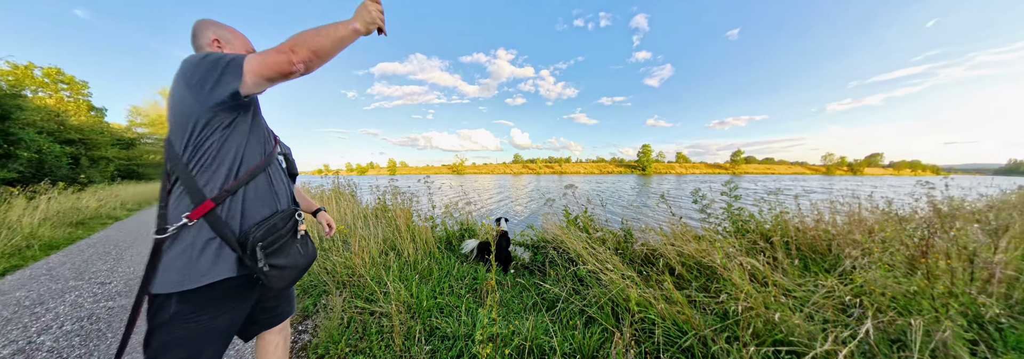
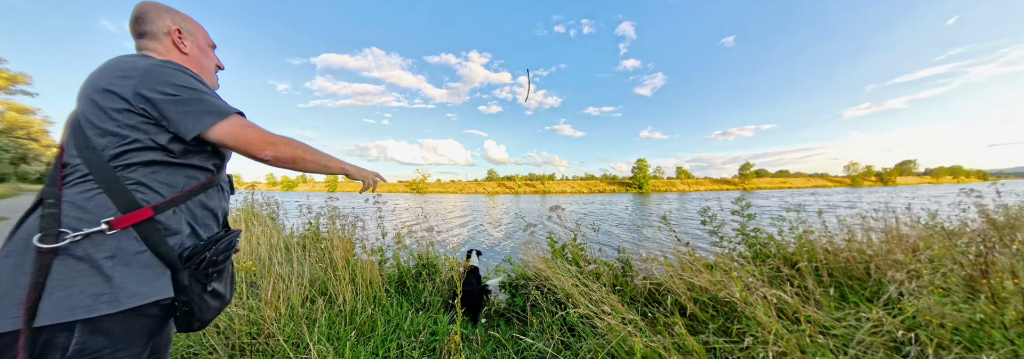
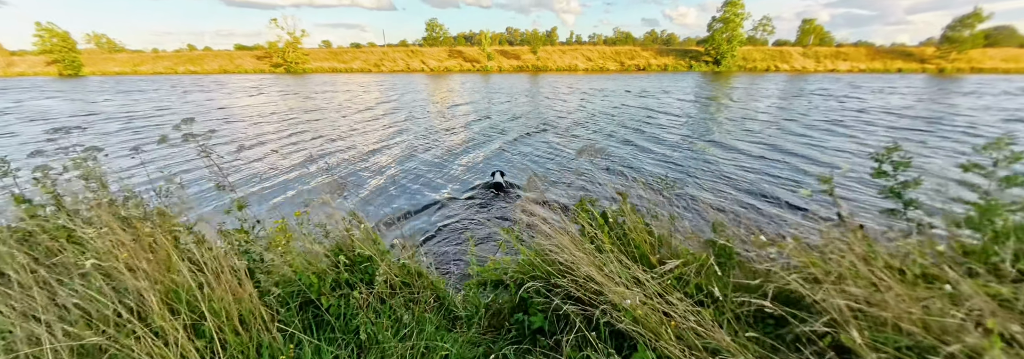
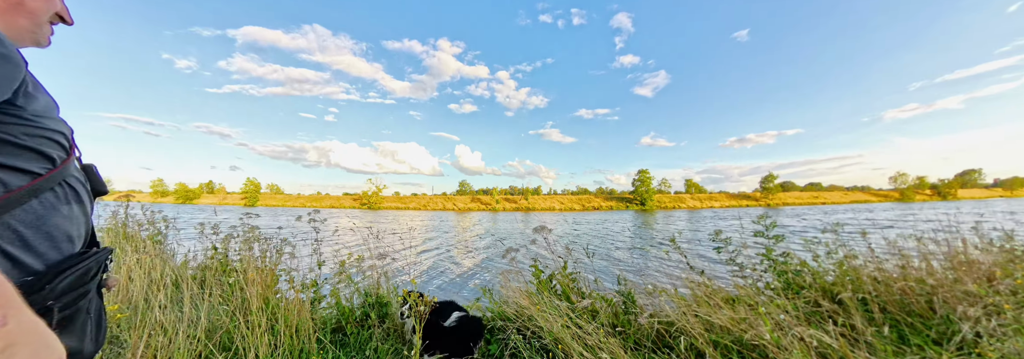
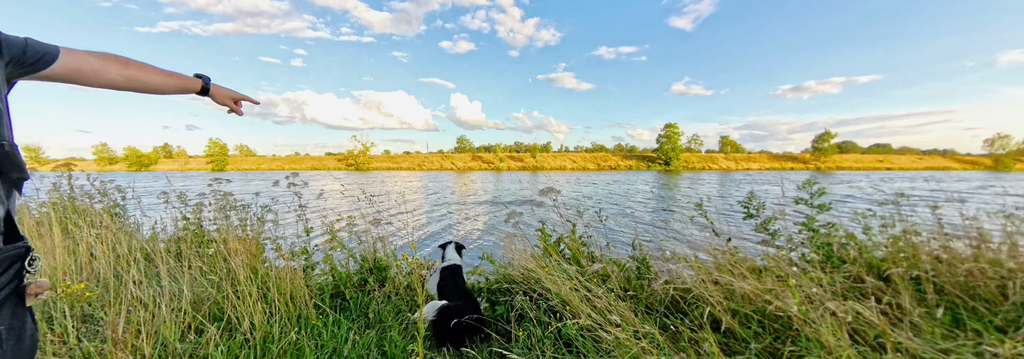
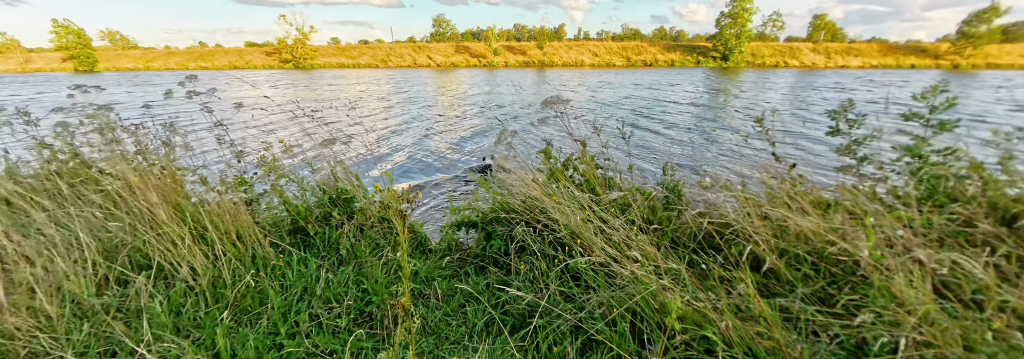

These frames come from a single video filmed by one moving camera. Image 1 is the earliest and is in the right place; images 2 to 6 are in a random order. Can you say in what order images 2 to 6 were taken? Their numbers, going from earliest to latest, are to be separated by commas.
2, 4, 5, 6, 3
